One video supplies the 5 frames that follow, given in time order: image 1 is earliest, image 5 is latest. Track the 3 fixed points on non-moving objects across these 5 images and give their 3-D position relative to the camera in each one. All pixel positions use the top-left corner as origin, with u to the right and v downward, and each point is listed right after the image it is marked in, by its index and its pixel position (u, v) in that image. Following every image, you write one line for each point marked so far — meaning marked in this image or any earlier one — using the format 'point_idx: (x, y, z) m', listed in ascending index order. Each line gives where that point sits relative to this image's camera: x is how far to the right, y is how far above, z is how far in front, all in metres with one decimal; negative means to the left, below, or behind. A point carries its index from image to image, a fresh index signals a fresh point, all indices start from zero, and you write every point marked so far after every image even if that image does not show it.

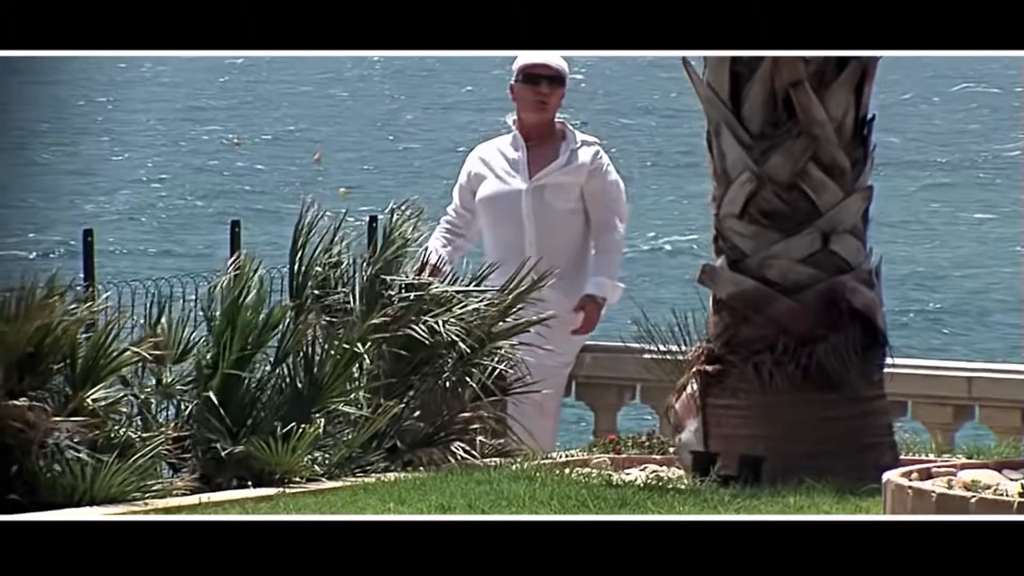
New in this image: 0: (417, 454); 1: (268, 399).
0: (-0.3, -0.6, +6.1) m
1: (-0.8, -0.4, +5.8) m
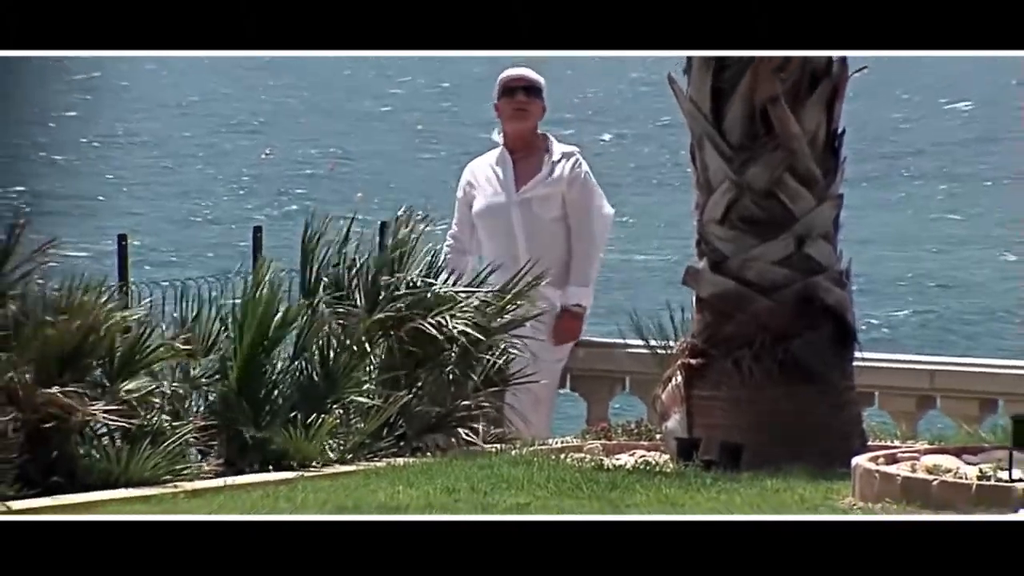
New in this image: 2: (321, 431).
0: (-0.3, -0.6, +6.8) m
1: (-0.8, -0.4, +6.5) m
2: (-0.7, -0.5, +6.5) m
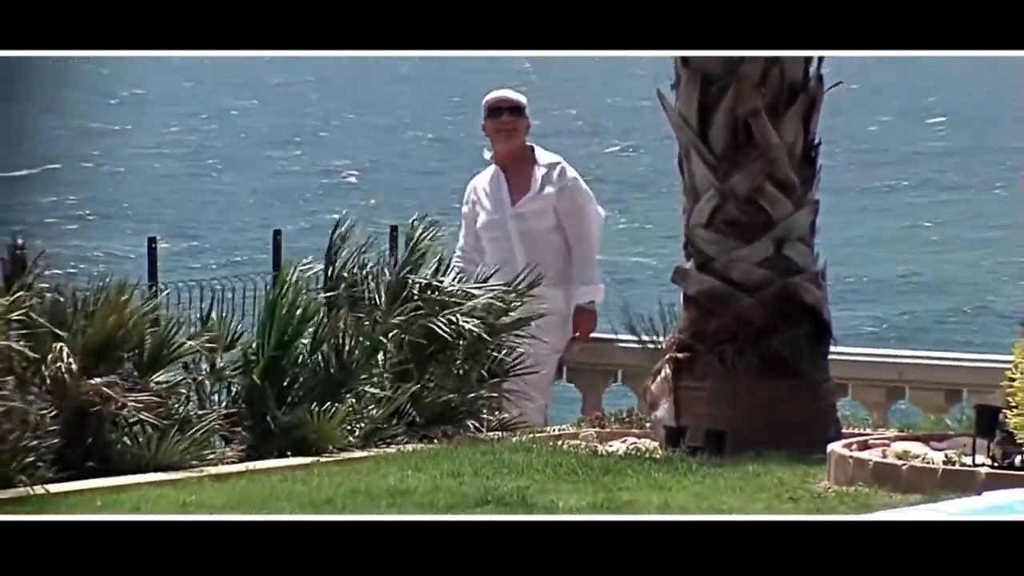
0: (-0.3, -0.6, +7.5) m
1: (-0.8, -0.4, +7.3) m
2: (-0.7, -0.5, +7.2) m
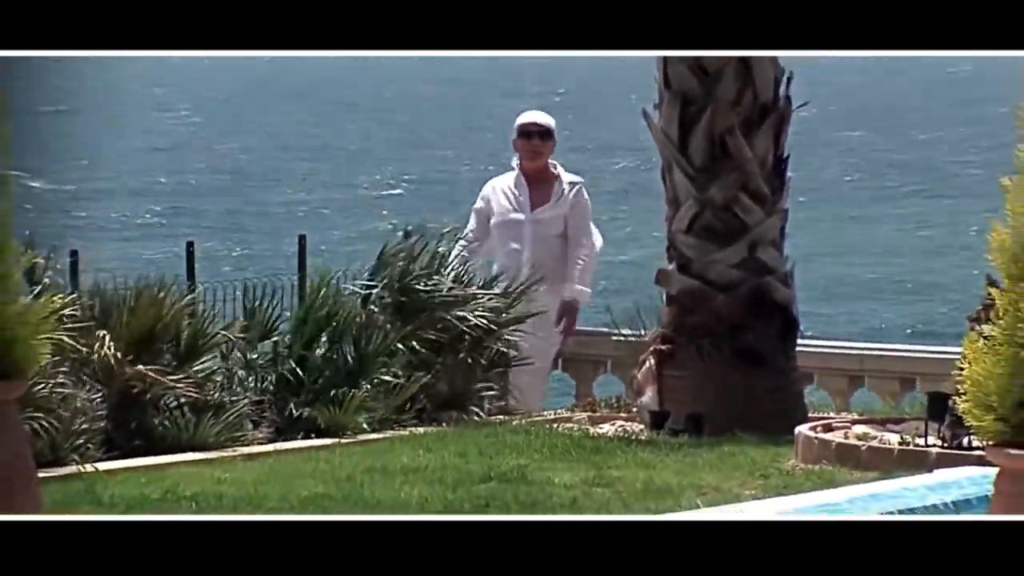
0: (-0.3, -0.6, +8.7) m
1: (-0.8, -0.4, +8.4) m
2: (-0.7, -0.5, +8.4) m
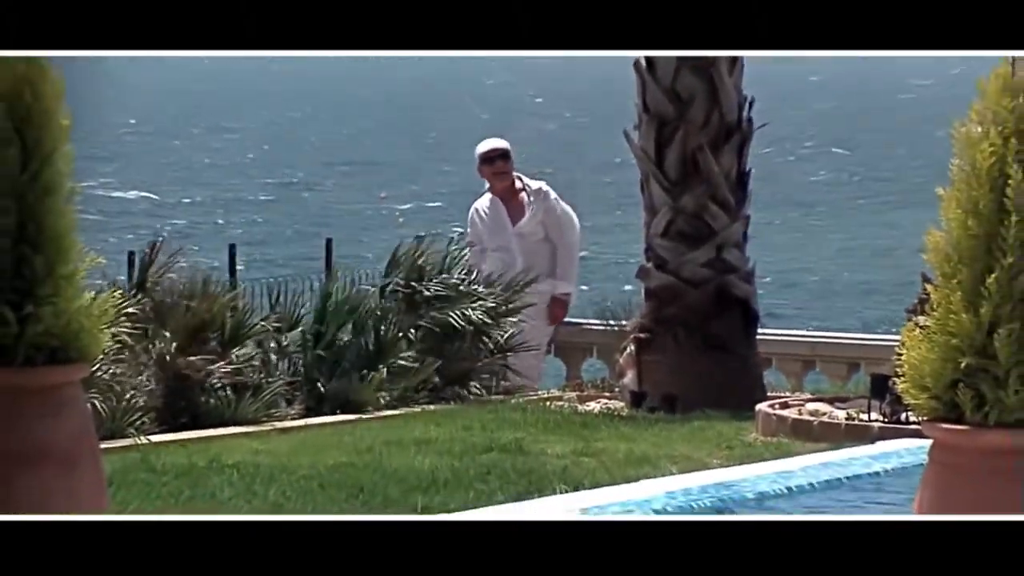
0: (-0.3, -0.5, +10.4) m
1: (-0.8, -0.3, +10.1) m
2: (-0.7, -0.5, +10.1) m
